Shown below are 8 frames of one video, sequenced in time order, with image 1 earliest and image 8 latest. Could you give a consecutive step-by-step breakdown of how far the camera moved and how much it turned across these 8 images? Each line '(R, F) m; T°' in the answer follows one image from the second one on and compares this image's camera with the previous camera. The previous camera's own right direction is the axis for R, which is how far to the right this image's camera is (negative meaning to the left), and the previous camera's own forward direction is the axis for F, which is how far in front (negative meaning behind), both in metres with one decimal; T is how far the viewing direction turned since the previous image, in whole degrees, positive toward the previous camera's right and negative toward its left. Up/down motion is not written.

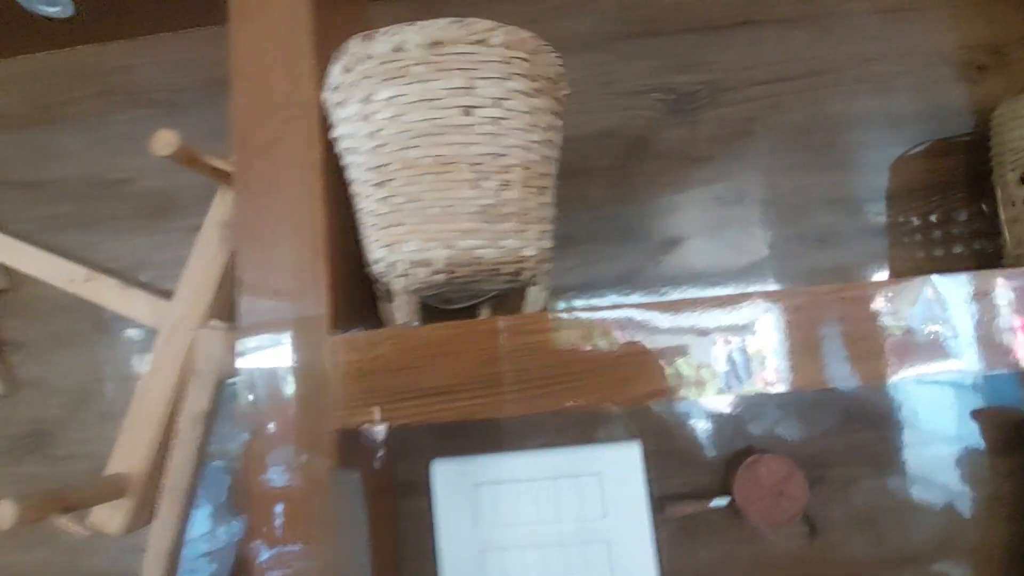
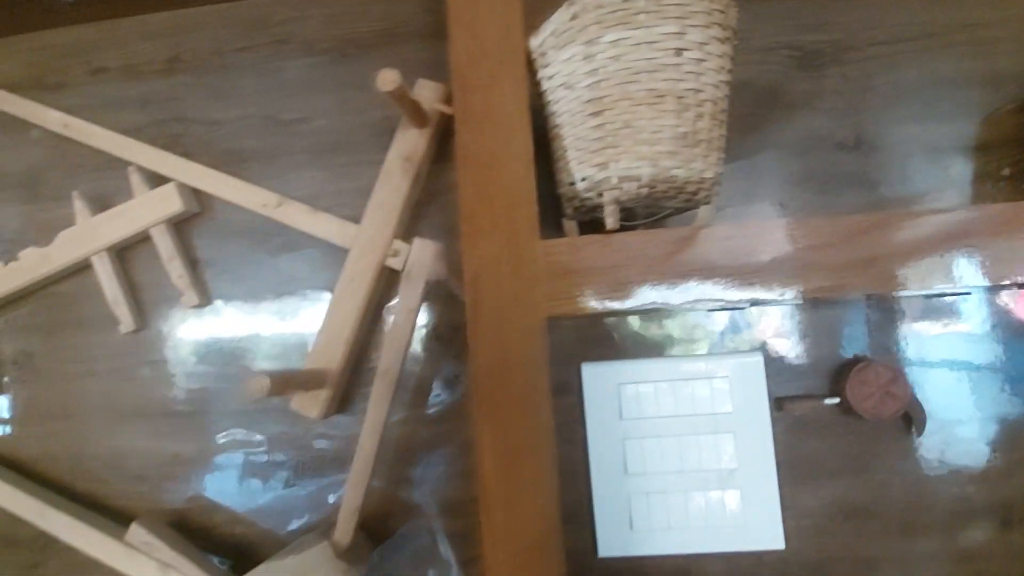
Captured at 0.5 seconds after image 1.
(-0.2, -0.1) m; 0°
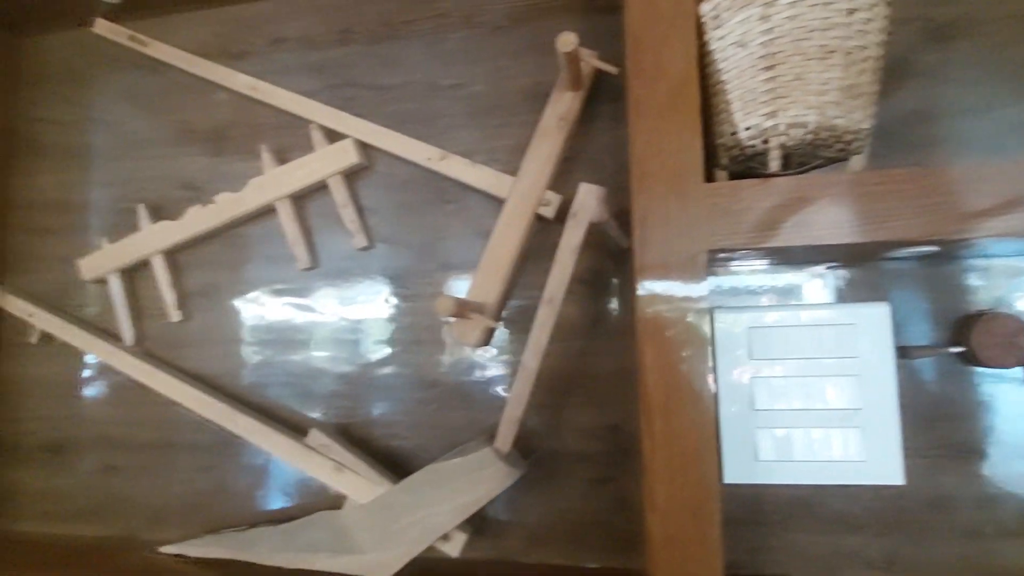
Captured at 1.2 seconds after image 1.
(-0.2, -0.1) m; -4°
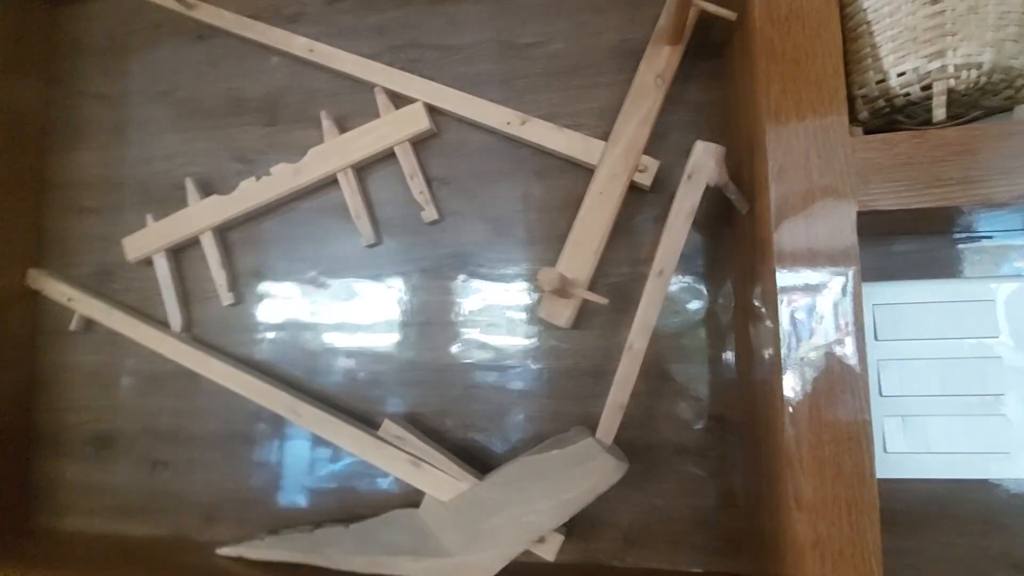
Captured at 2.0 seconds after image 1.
(-0.2, +0.1) m; -1°
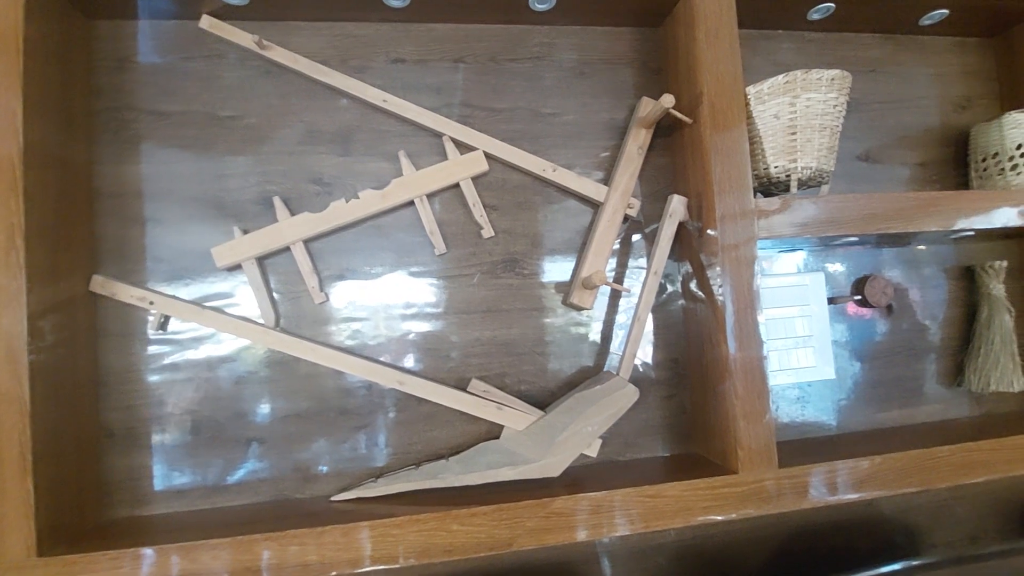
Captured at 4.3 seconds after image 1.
(-0.5, -0.3) m; +19°
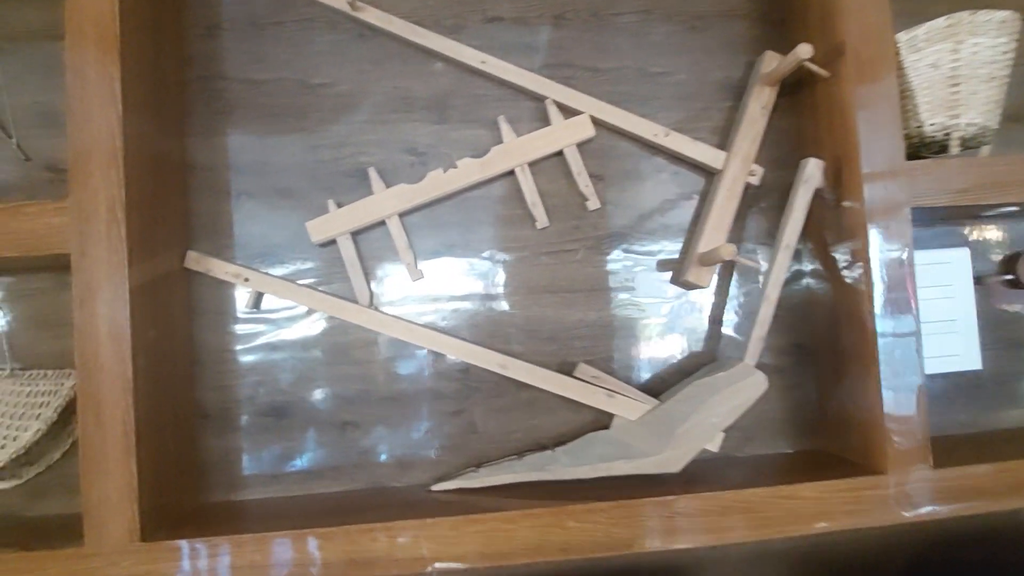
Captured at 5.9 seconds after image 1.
(-0.2, +0.1) m; -4°
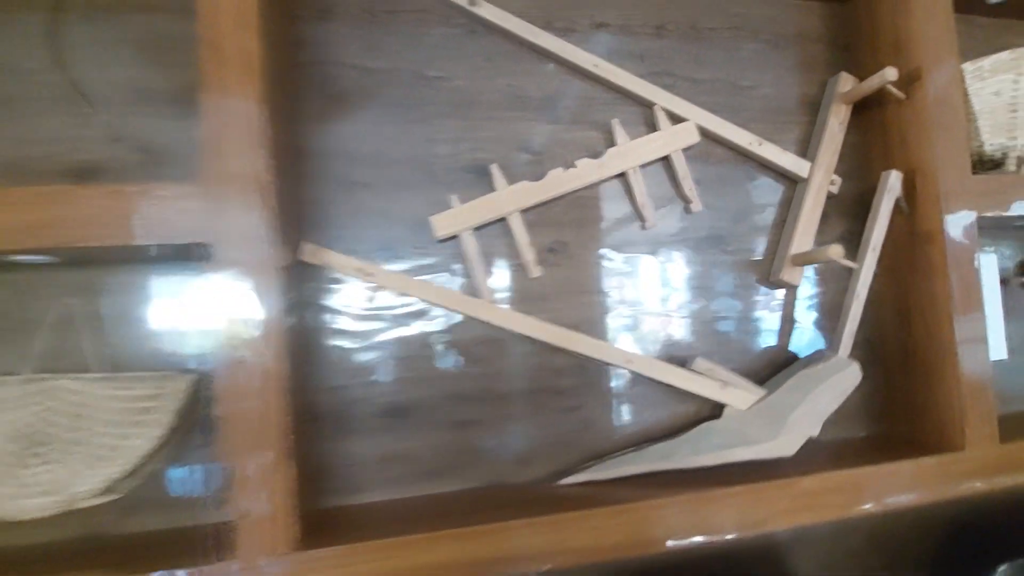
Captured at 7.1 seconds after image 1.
(-0.4, 0.0) m; +8°
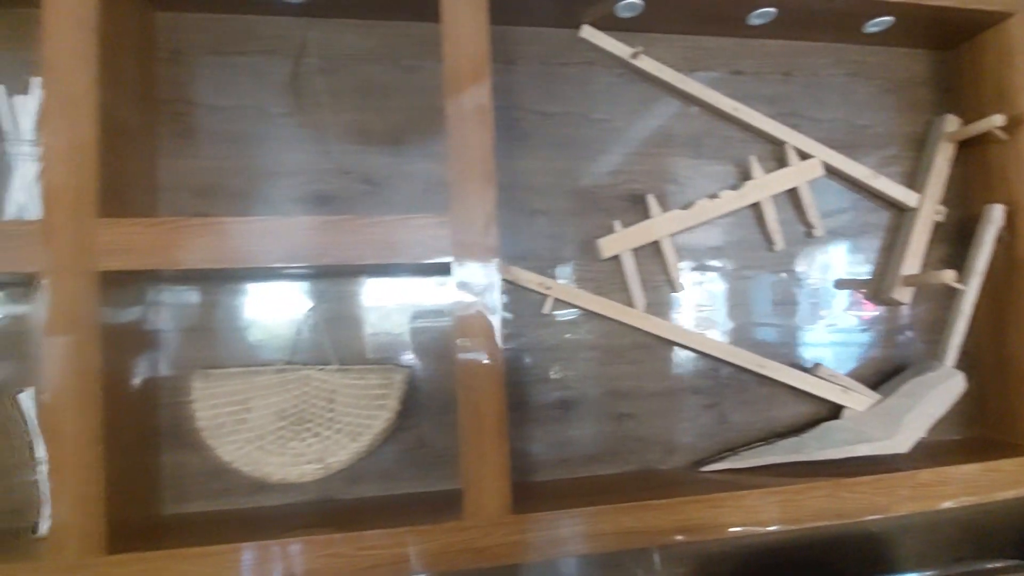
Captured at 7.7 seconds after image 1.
(-0.4, -0.2) m; -2°
